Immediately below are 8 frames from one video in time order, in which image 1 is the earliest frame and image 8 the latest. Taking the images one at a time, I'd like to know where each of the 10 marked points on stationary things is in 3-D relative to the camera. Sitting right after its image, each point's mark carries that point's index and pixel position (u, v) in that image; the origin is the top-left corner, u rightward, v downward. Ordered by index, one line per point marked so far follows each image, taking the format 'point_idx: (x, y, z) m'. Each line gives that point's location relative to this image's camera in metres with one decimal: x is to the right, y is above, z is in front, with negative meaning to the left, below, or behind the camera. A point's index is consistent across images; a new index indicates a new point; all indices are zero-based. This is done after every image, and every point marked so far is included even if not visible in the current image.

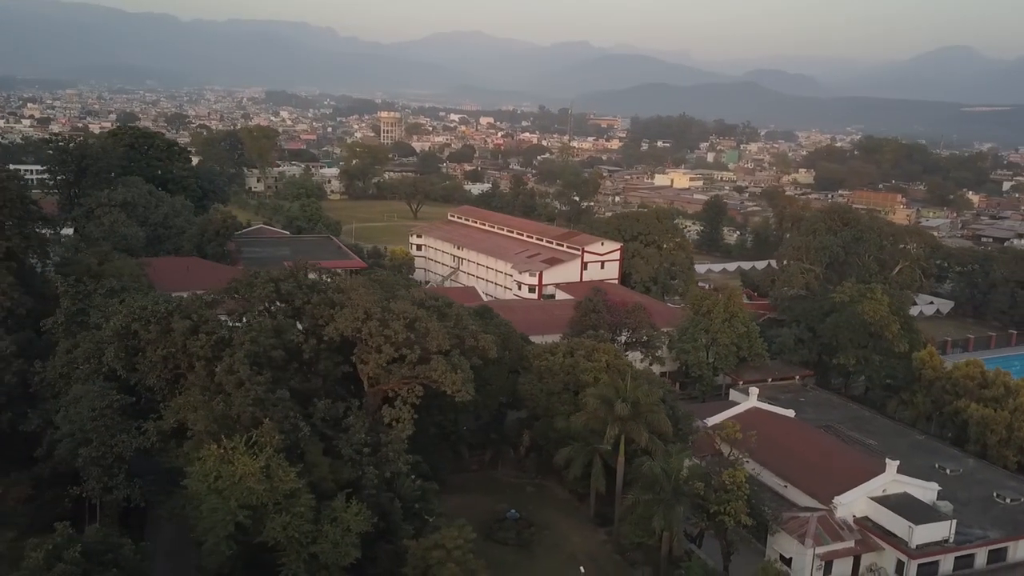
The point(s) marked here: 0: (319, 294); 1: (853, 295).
0: (-2.4, -0.1, +10.4) m
1: (+8.0, -0.2, +18.9) m
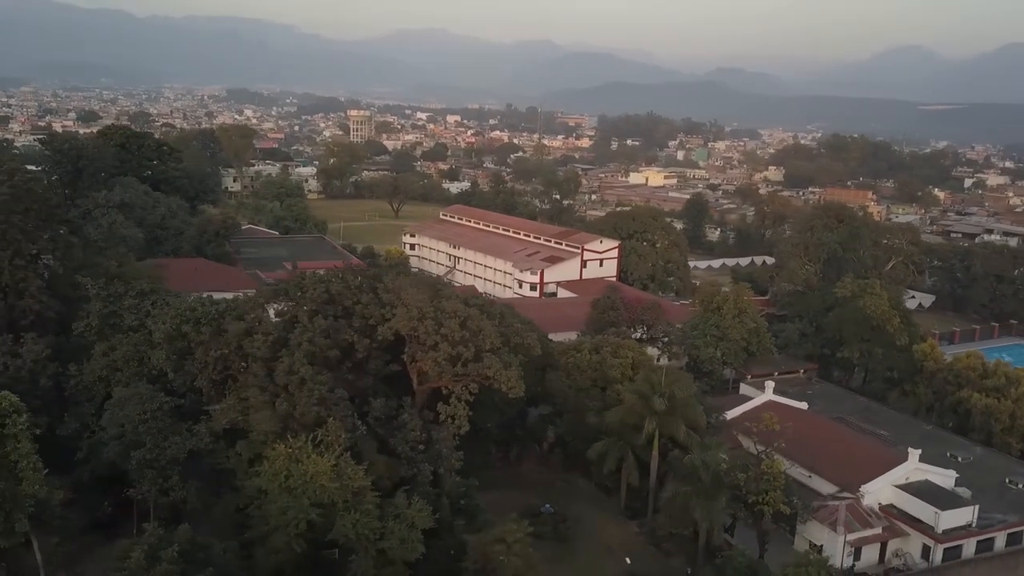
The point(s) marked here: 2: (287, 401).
0: (-1.8, -0.1, +10.5) m
1: (+8.3, -0.1, +19.4) m
2: (-2.5, -1.3, +9.2) m
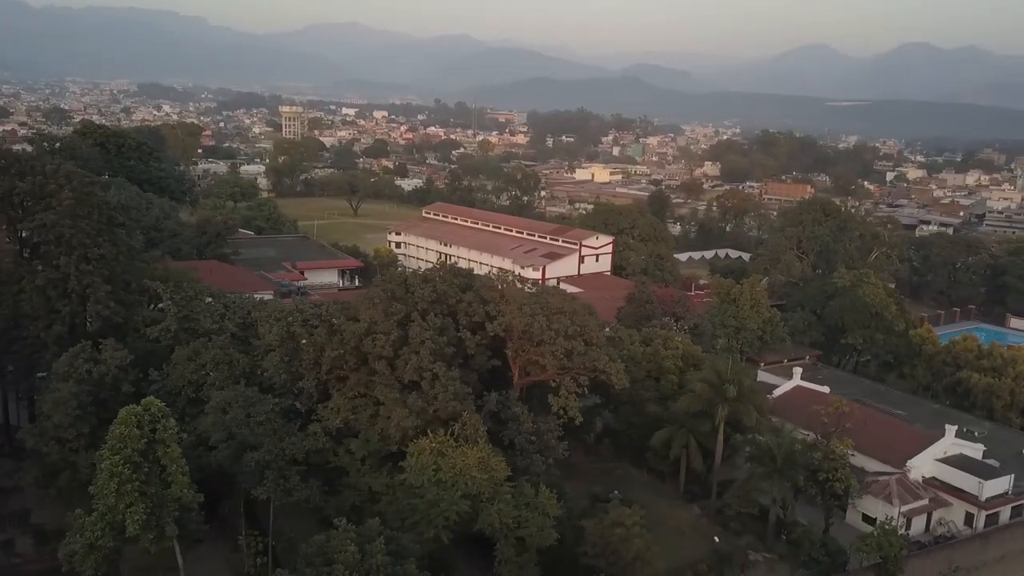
0: (-0.5, -0.1, +10.8) m
1: (+8.7, +0.2, +20.6) m
2: (-1.1, -1.3, +9.4) m
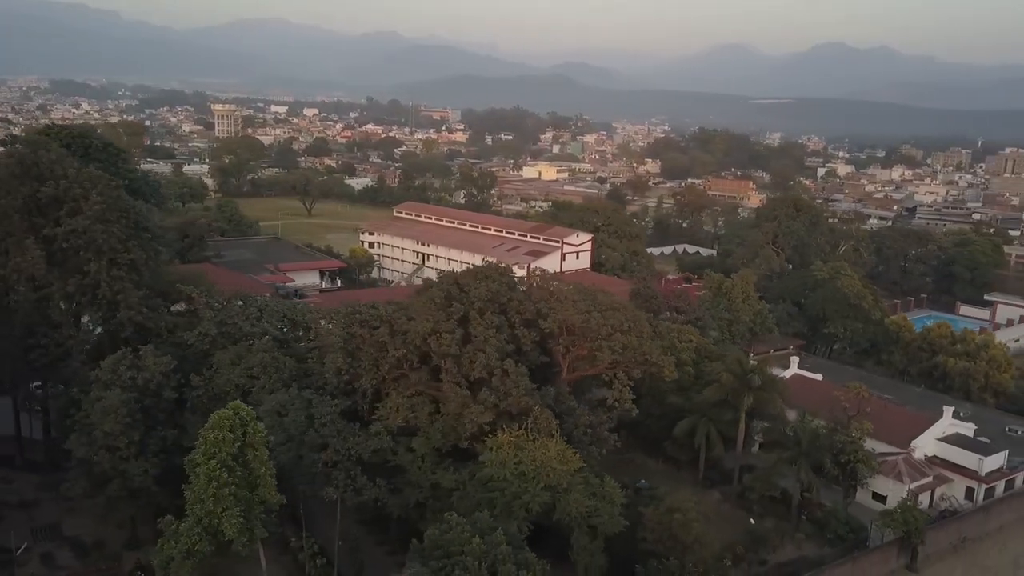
0: (+0.1, -0.1, +11.0) m
1: (+8.5, +0.4, +21.6) m
2: (-0.3, -1.3, +9.7) m
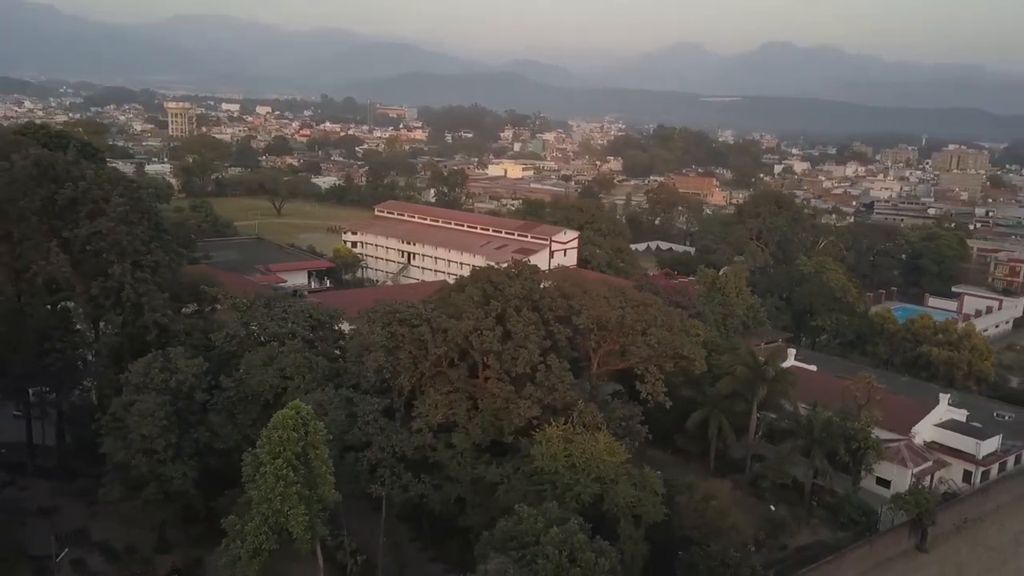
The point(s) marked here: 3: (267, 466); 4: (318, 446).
0: (+0.6, 0.0, +11.3) m
1: (+8.4, +0.6, +22.3) m
2: (+0.3, -1.2, +9.9) m
3: (-2.4, -1.8, +8.1) m
4: (-2.0, -1.6, +8.4) m
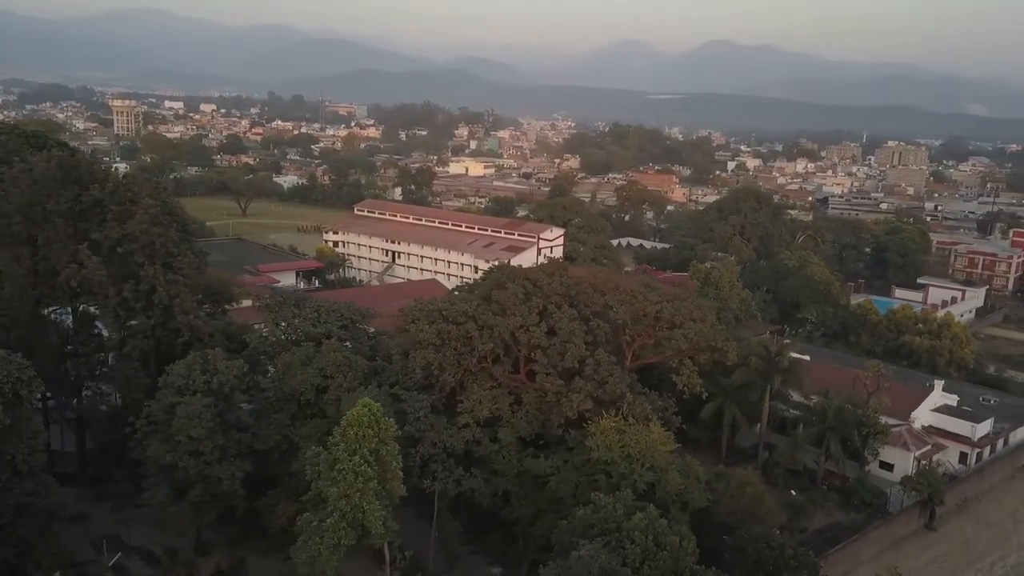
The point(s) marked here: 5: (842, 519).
0: (+1.1, 0.0, +11.6) m
1: (+8.2, +0.8, +23.0) m
2: (+0.9, -1.2, +10.2) m
3: (-1.7, -1.8, +8.2) m
4: (-1.3, -1.6, +8.6) m
5: (+5.4, -3.8, +13.3) m
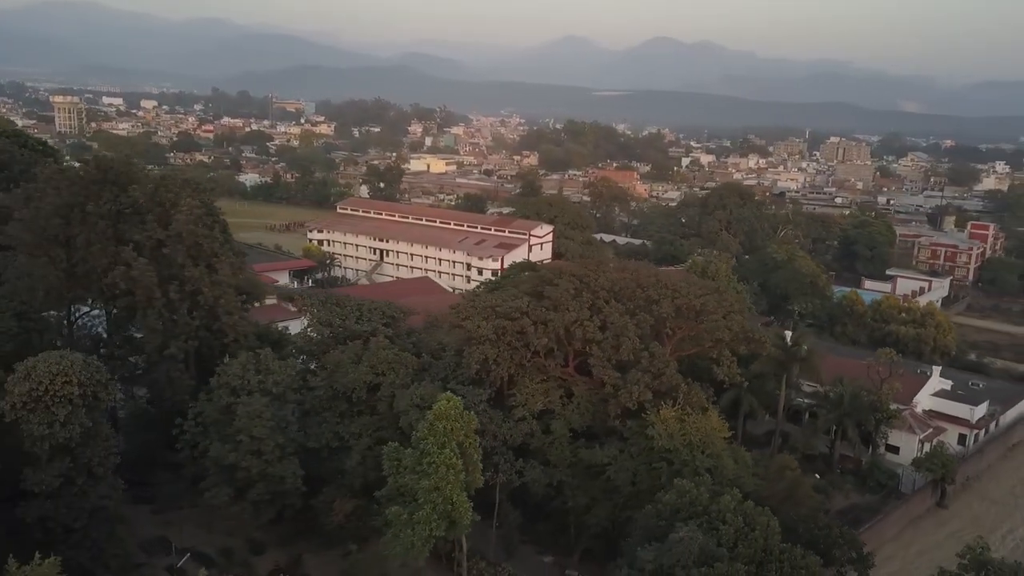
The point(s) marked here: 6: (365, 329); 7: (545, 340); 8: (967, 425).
0: (+1.7, +0.1, +11.9) m
1: (+8.1, +1.0, +23.8) m
2: (+1.7, -1.1, +10.5) m
3: (-0.8, -1.8, +8.4) m
4: (-0.4, -1.6, +8.8) m
5: (+6.0, -3.7, +14.0) m
6: (-2.2, -0.6, +12.1) m
7: (+0.4, -0.7, +10.9) m
8: (+8.9, -2.7, +15.9) m
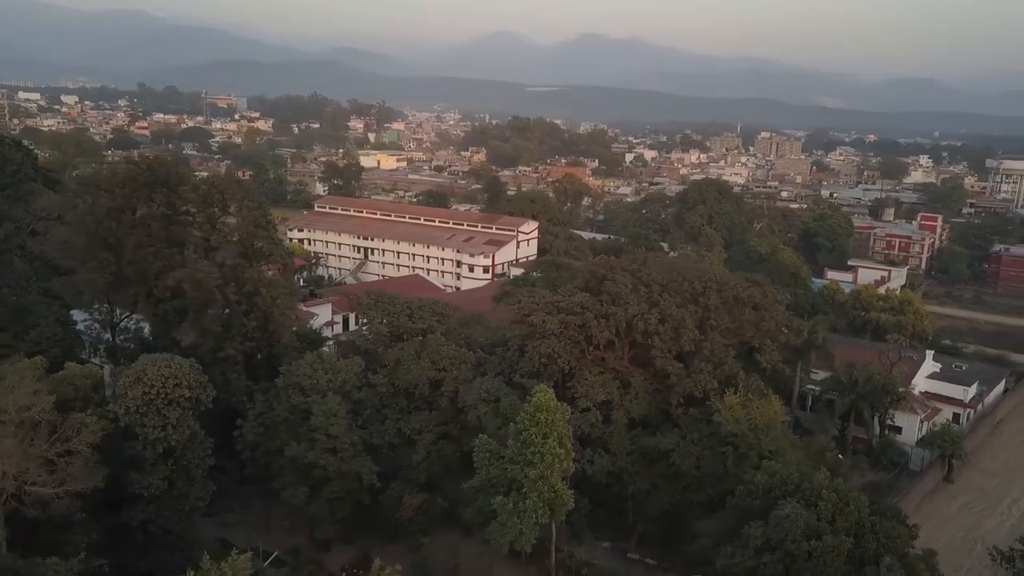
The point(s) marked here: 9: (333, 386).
0: (+2.5, +0.2, +12.4) m
1: (+7.9, +1.2, +24.8) m
2: (+2.6, -1.0, +11.1) m
3: (+0.3, -1.7, +8.8) m
4: (+0.7, -1.6, +9.1) m
5: (+6.7, -3.5, +14.9) m
6: (-1.4, -0.6, +12.3) m
7: (+1.3, -0.6, +11.3) m
8: (+9.4, -2.5, +17.0) m
9: (-2.4, -1.3, +11.1) m
